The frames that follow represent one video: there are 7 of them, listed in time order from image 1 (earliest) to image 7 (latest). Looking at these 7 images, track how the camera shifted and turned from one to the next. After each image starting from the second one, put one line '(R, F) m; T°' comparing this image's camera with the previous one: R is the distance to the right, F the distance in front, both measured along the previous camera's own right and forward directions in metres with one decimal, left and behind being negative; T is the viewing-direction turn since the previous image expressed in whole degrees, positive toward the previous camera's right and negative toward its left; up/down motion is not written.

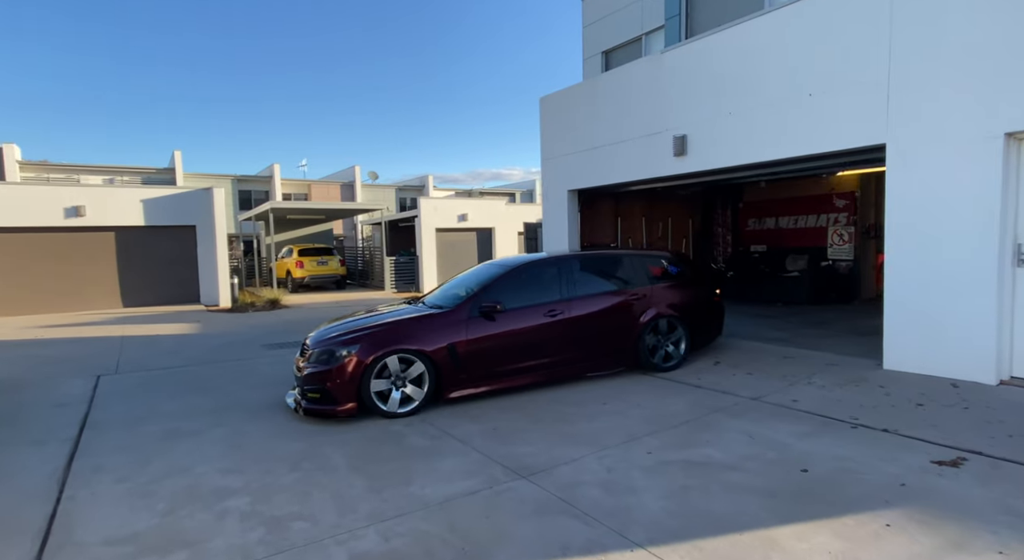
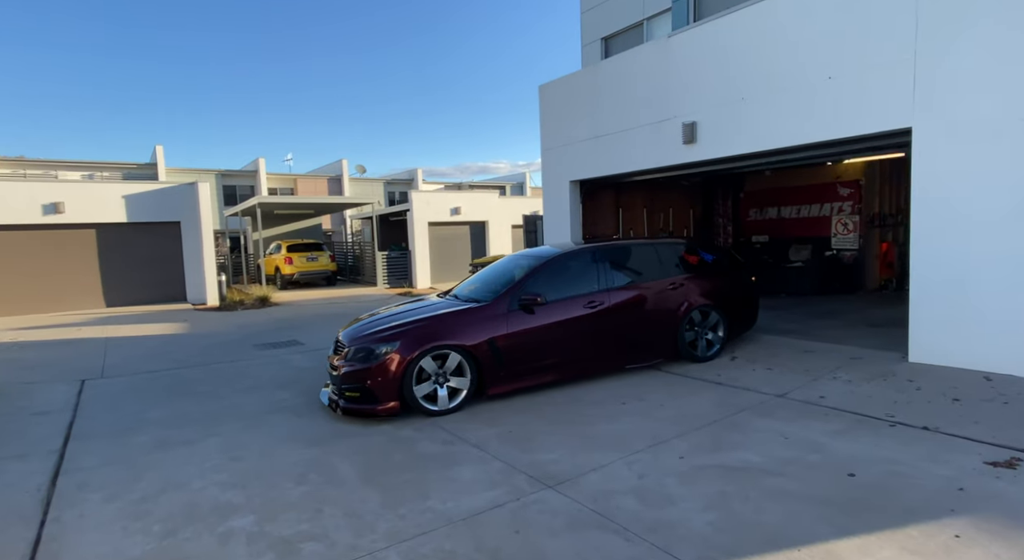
(-0.2, +0.3) m; +1°
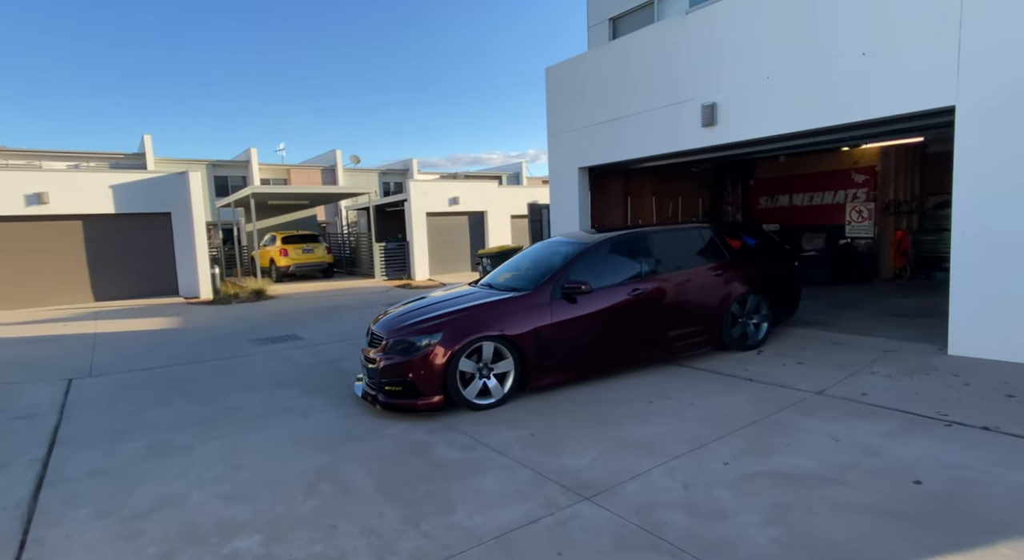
(-0.2, +0.4) m; +1°
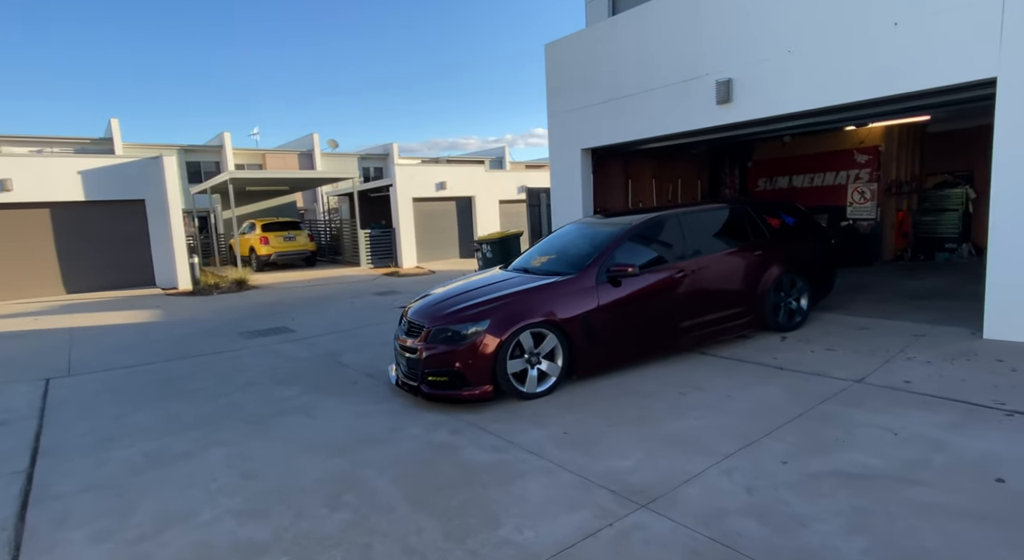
(-0.4, +0.4) m; +2°
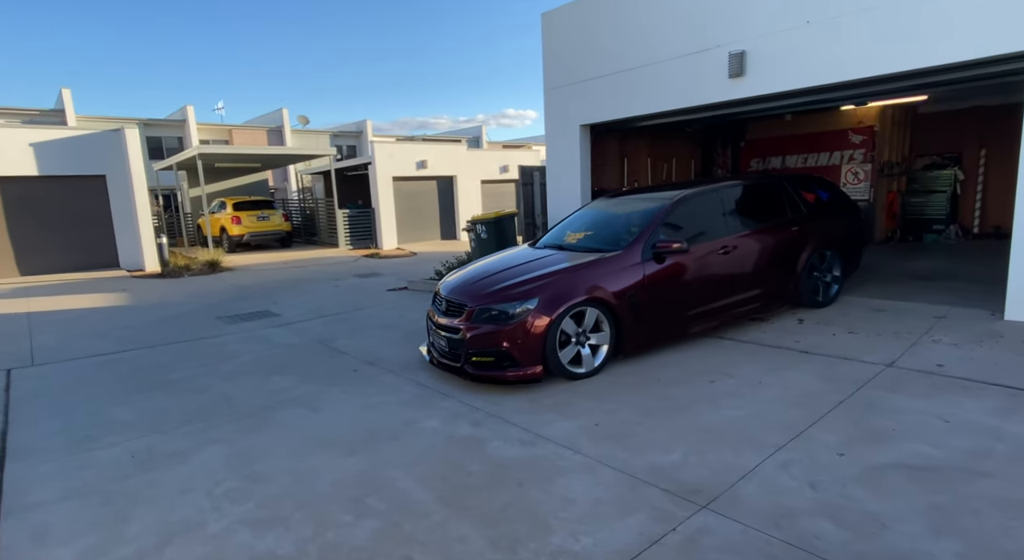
(-0.4, +0.3) m; +3°
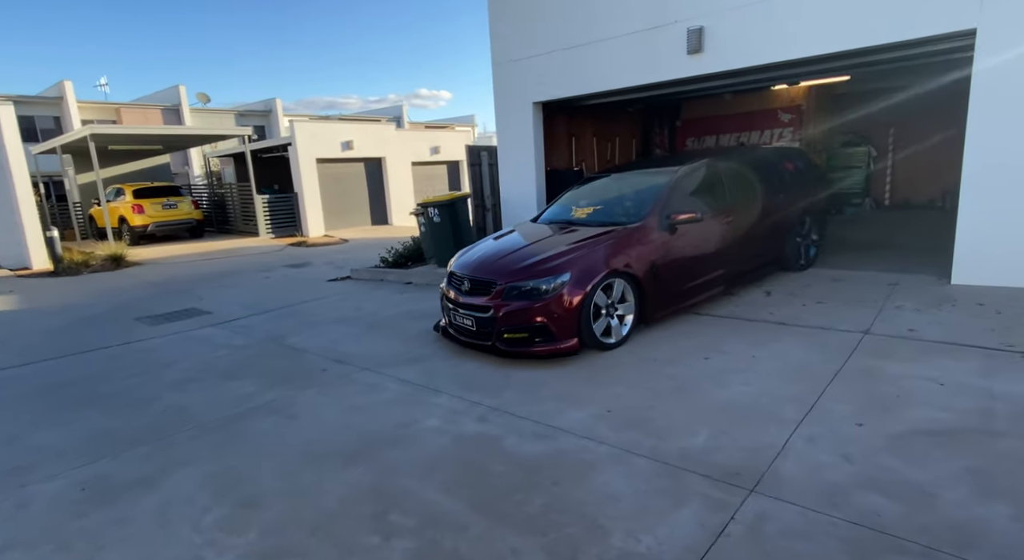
(-0.6, +0.3) m; +8°
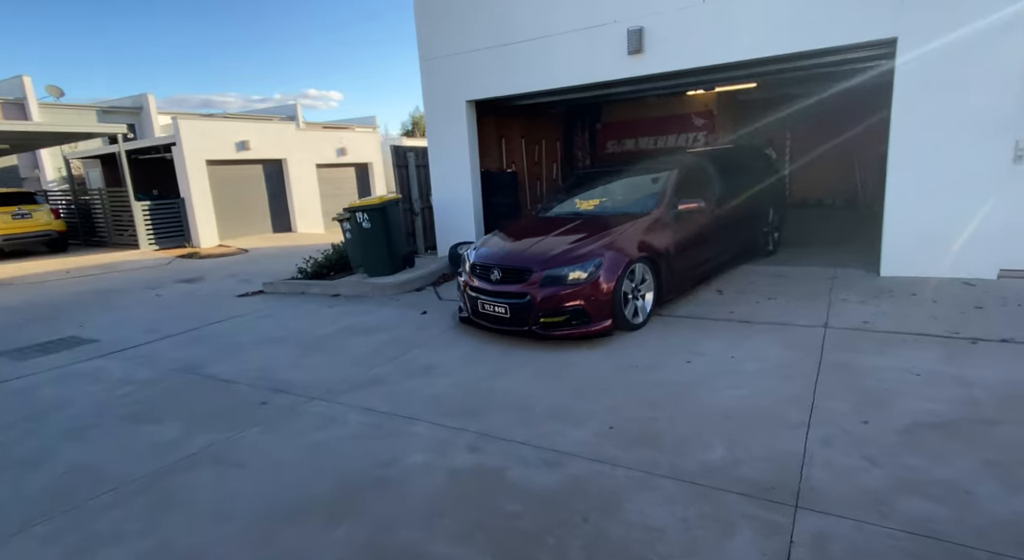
(-0.6, +0.4) m; +10°
